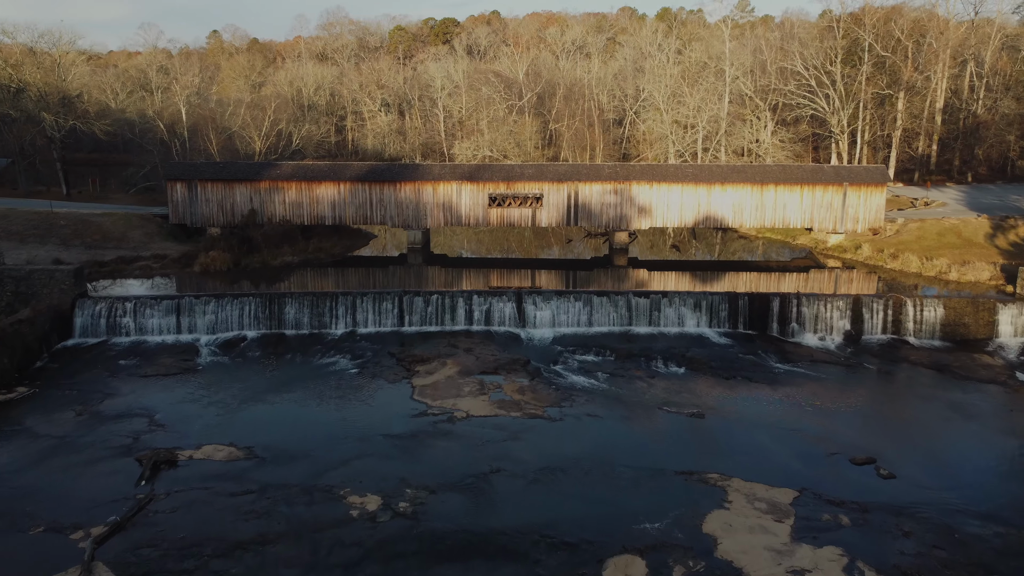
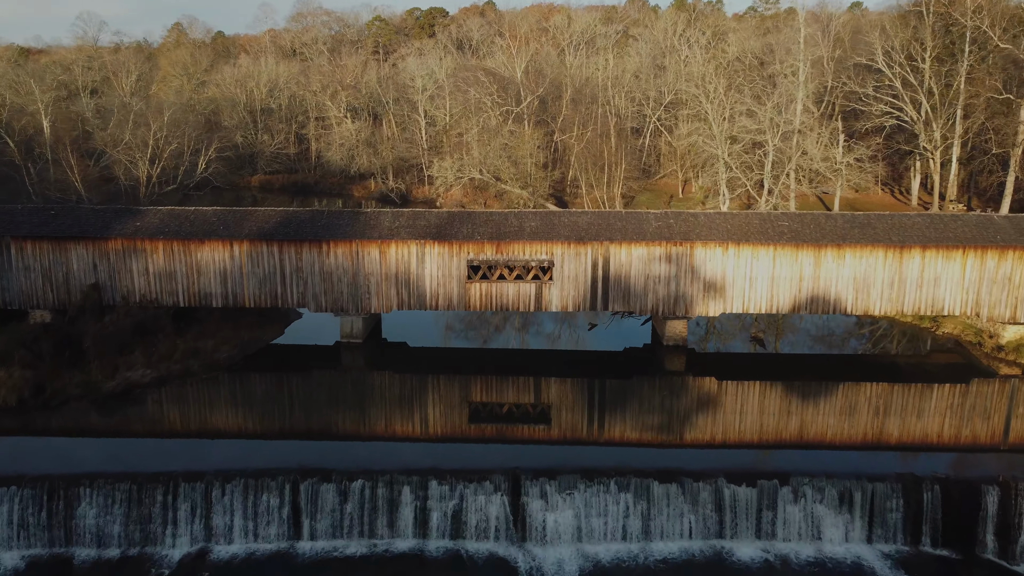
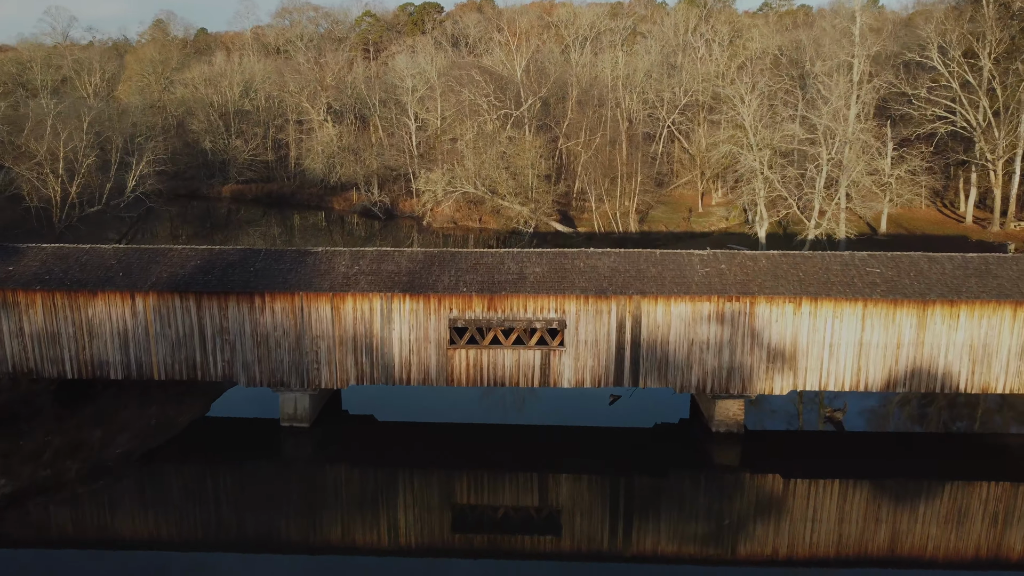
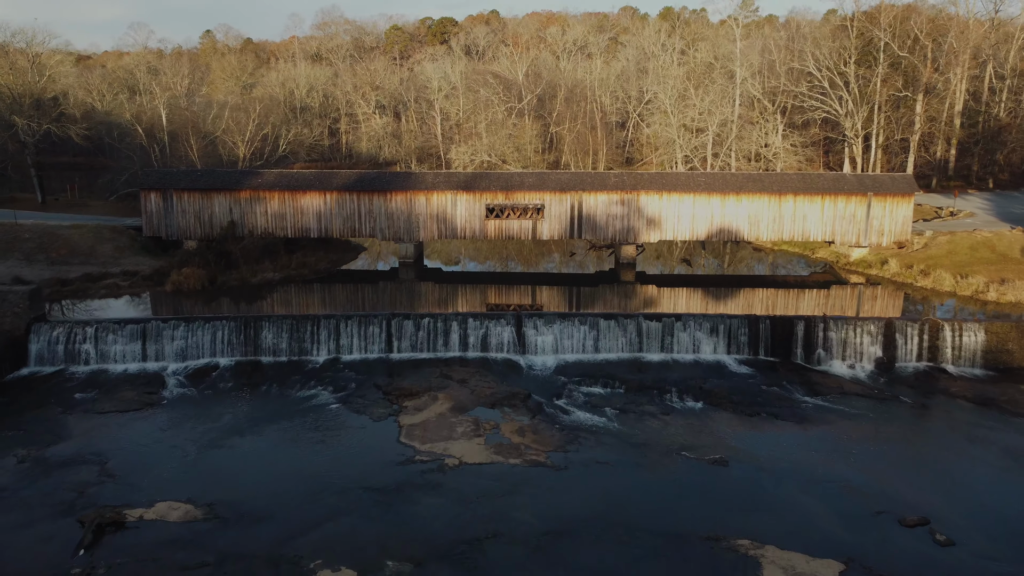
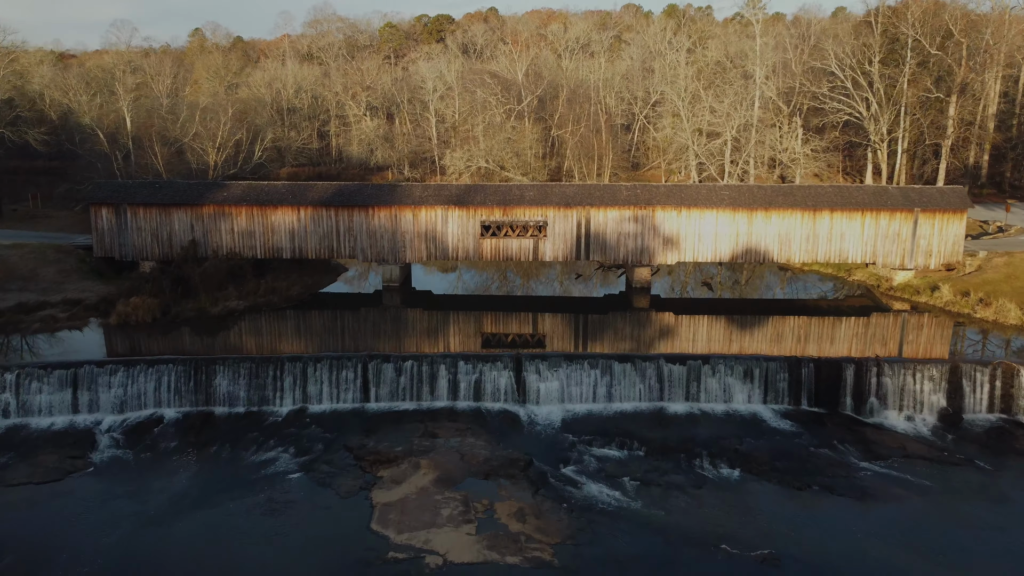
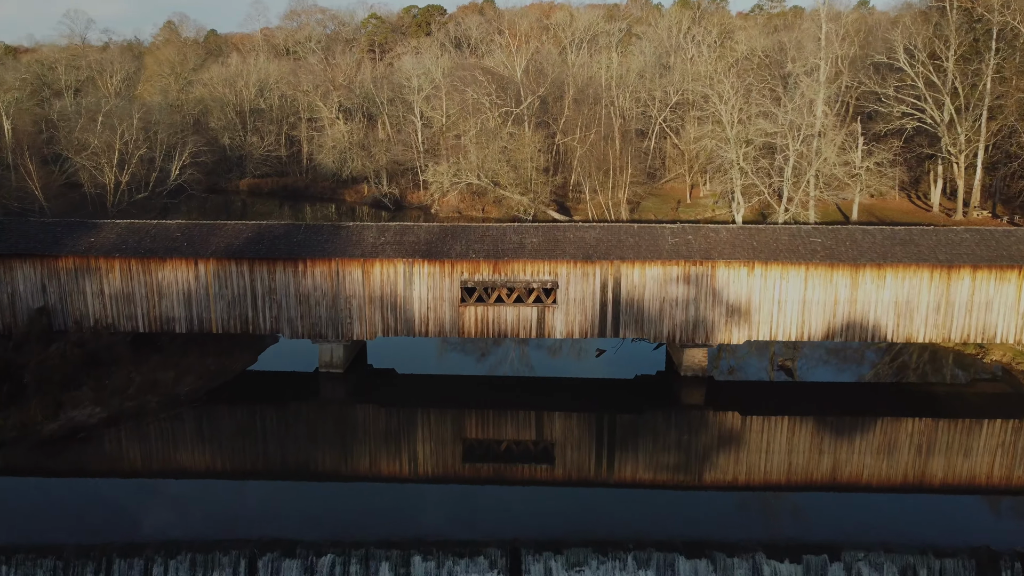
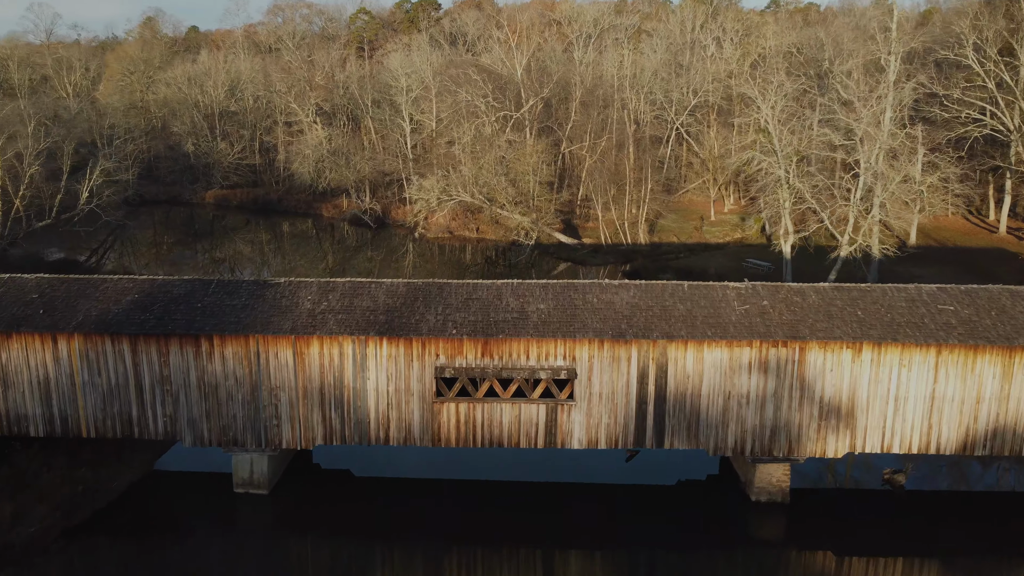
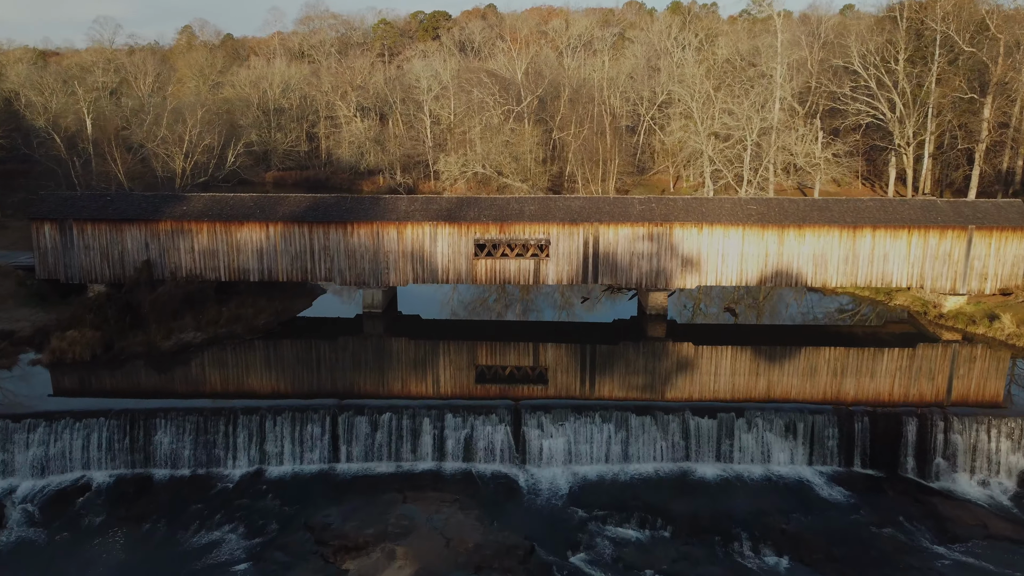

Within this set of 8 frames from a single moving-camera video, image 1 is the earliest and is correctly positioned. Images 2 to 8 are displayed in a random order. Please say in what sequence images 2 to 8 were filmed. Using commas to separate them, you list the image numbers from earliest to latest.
4, 5, 8, 2, 6, 3, 7
